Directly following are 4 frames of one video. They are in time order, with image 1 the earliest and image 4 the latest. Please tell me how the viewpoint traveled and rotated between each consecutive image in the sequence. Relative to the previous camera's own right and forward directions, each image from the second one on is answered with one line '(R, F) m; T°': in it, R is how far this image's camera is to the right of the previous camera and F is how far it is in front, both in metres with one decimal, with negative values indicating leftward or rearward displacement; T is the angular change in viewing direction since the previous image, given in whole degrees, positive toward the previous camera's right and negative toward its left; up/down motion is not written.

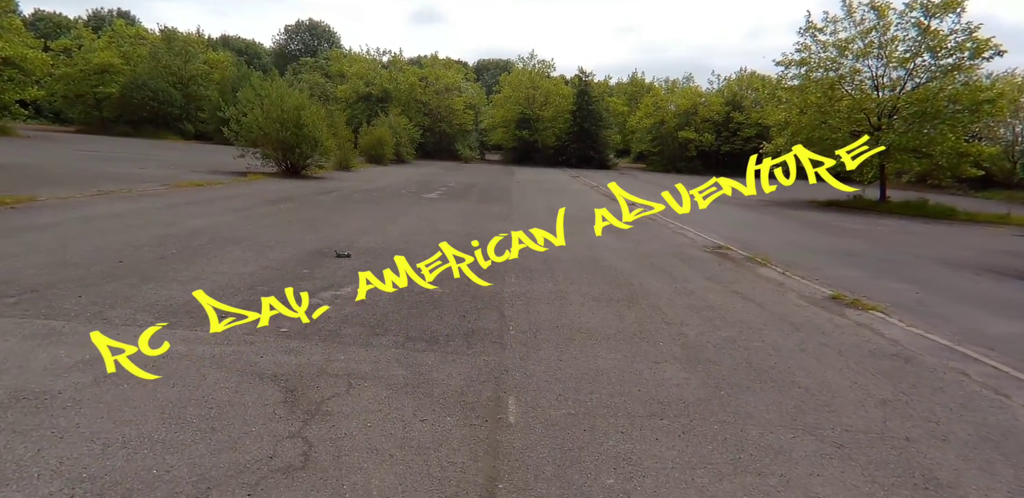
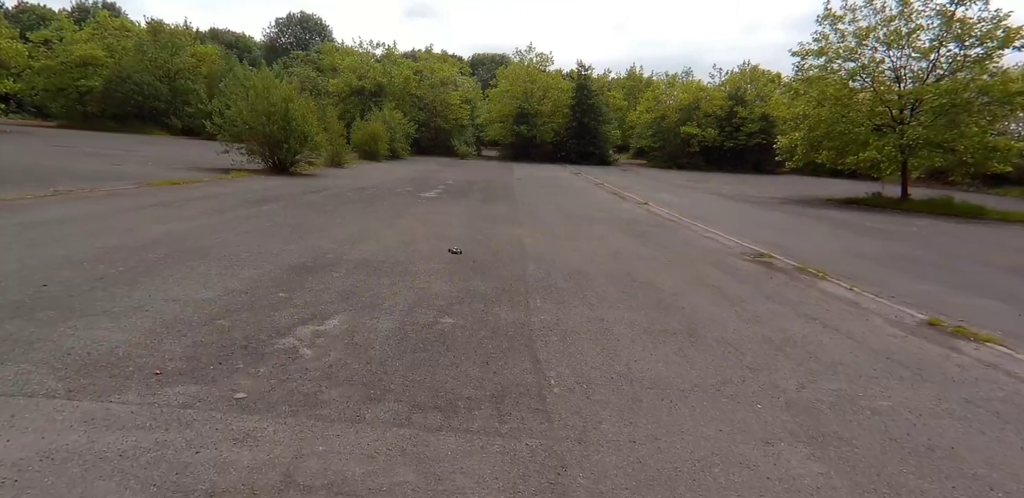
(-0.3, +1.3) m; +1°
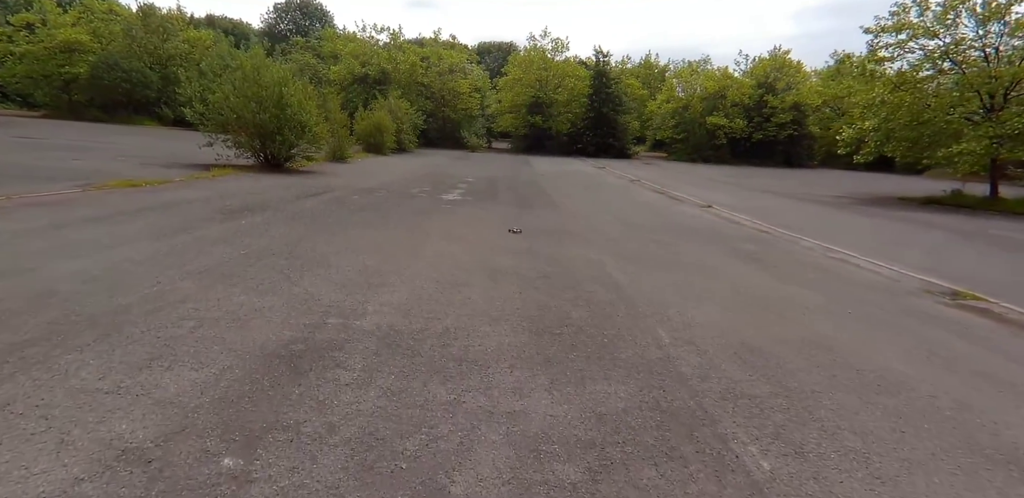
(-1.0, +3.0) m; 0°
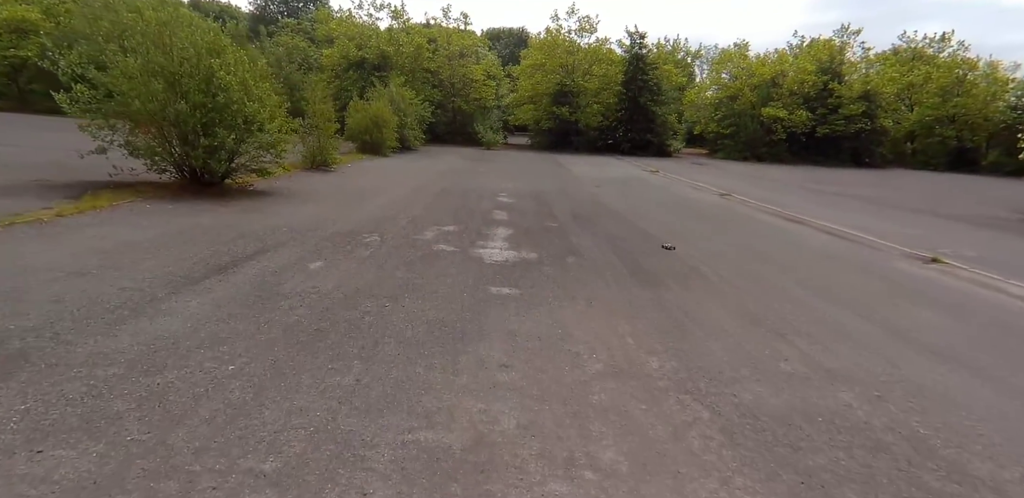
(-1.4, +6.6) m; 0°
